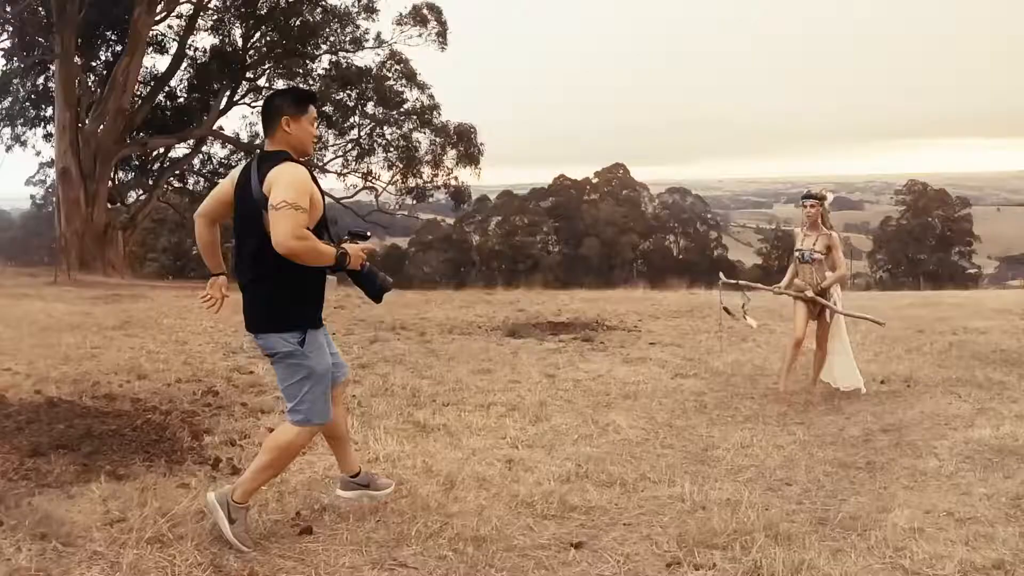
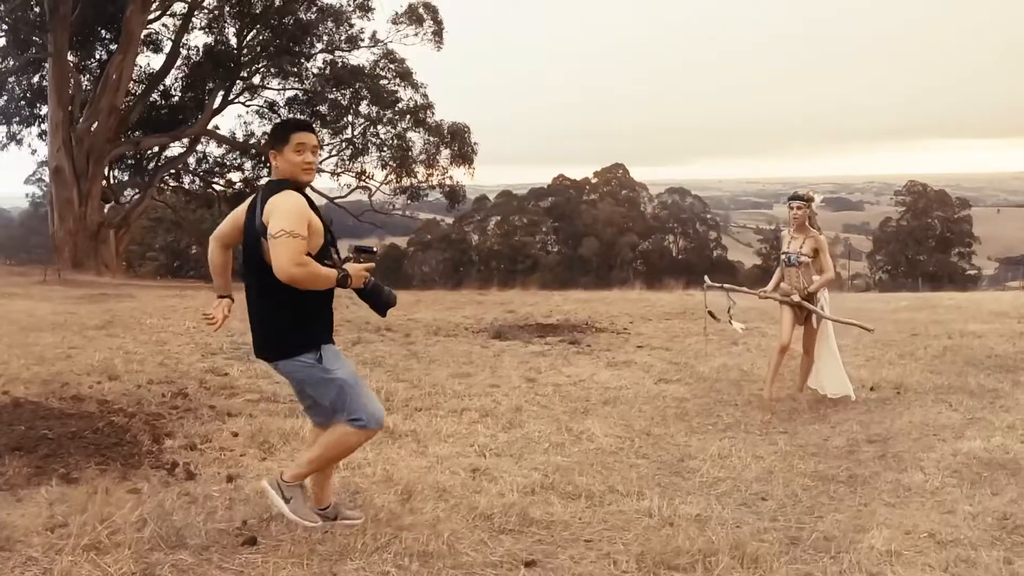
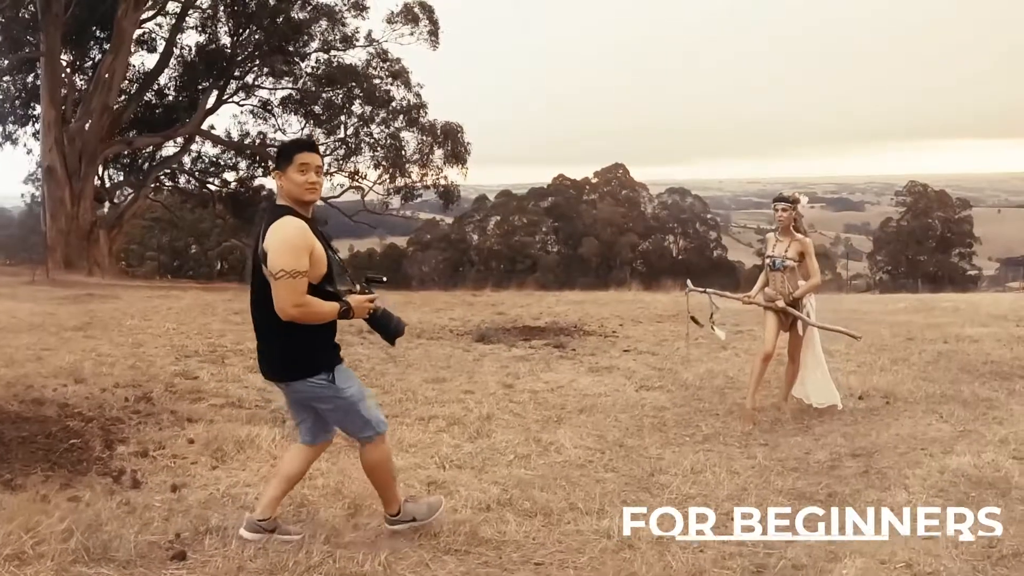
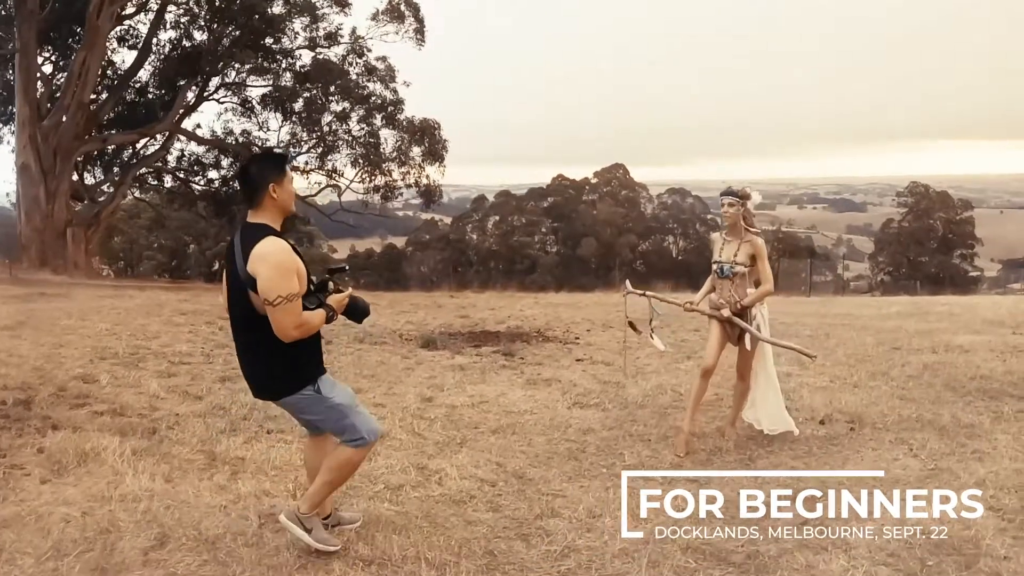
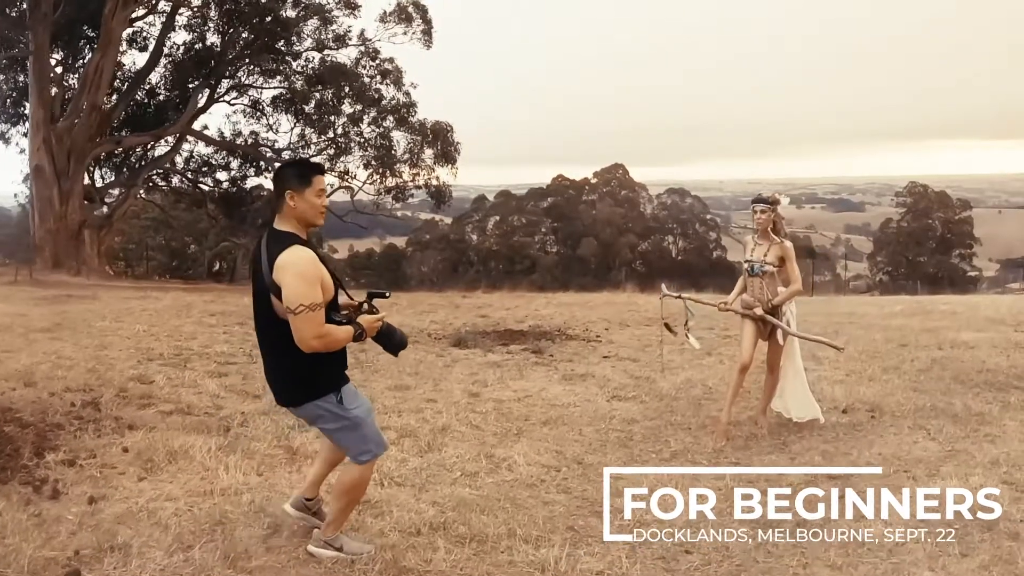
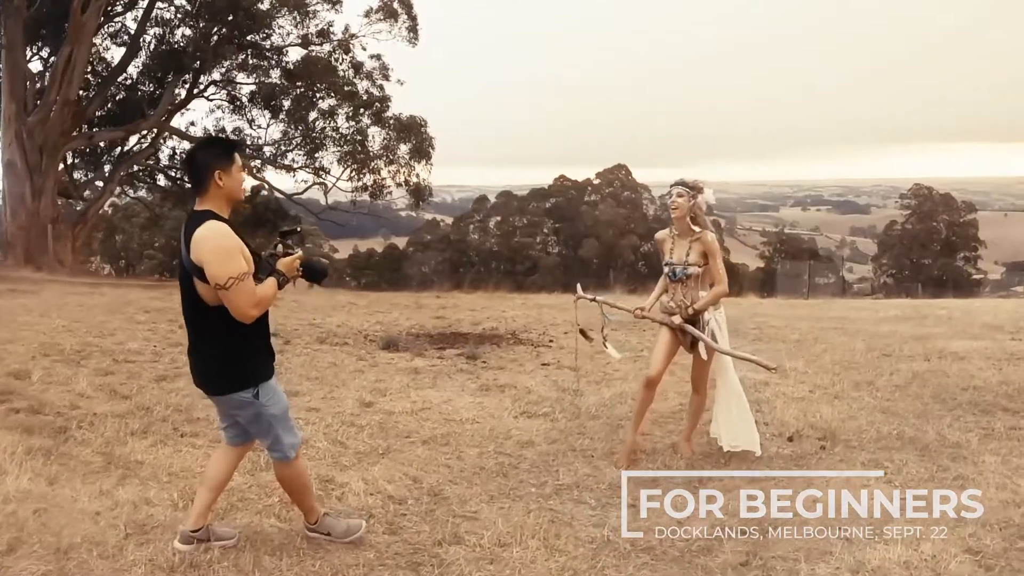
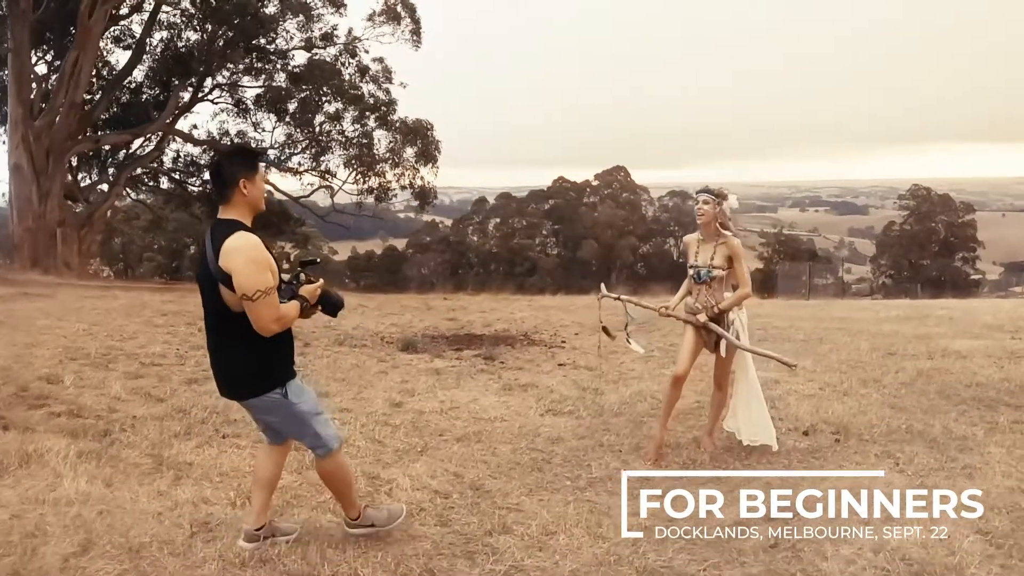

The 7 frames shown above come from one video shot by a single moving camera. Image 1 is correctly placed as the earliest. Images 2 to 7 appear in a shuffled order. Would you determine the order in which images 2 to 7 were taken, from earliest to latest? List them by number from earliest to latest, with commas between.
2, 3, 5, 4, 7, 6
